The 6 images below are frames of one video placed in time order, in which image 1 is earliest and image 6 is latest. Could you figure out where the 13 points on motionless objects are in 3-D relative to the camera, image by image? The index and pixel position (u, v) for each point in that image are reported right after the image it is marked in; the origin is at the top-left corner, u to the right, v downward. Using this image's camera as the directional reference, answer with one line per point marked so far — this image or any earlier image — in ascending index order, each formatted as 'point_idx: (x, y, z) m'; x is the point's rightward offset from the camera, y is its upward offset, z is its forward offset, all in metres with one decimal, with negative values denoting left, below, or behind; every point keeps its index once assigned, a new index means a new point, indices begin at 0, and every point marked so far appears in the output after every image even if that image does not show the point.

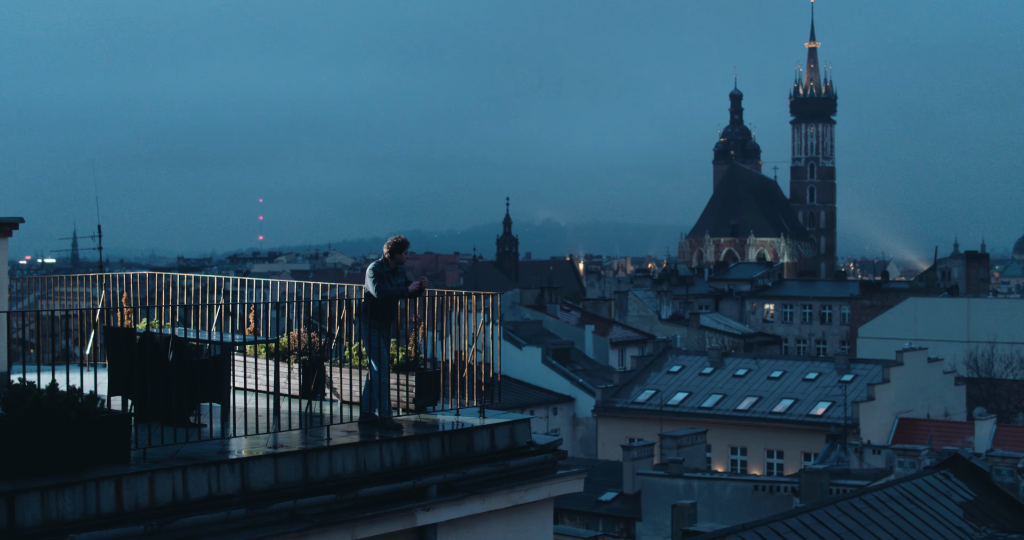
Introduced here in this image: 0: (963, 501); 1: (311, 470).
0: (+3.4, -1.8, +12.2) m
1: (-0.7, -0.7, +5.8) m
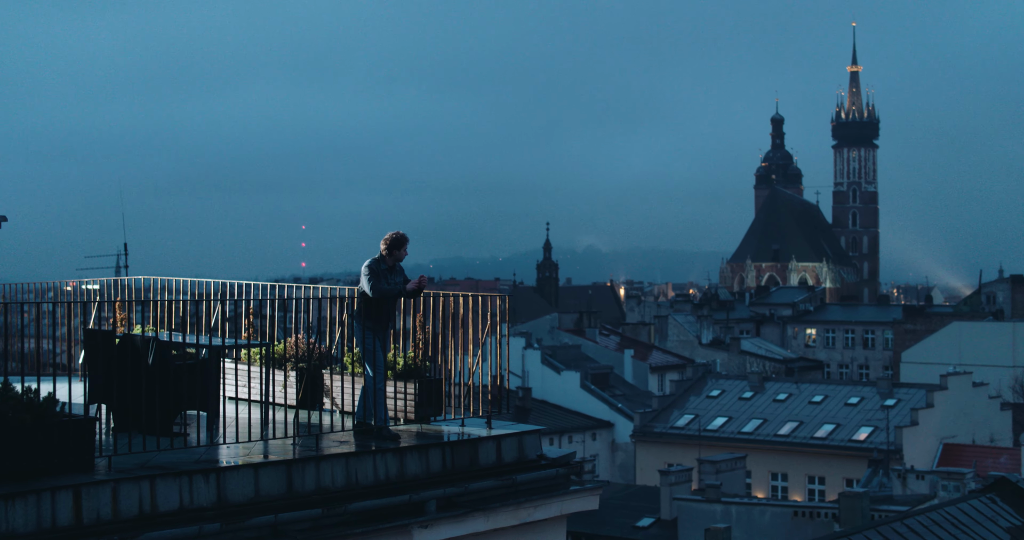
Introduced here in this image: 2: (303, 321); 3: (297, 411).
0: (+3.6, -1.8, +11.6) m
1: (-0.7, -0.7, +5.3) m
2: (-0.9, -0.2, +6.8) m
3: (-0.9, -0.6, +6.9) m
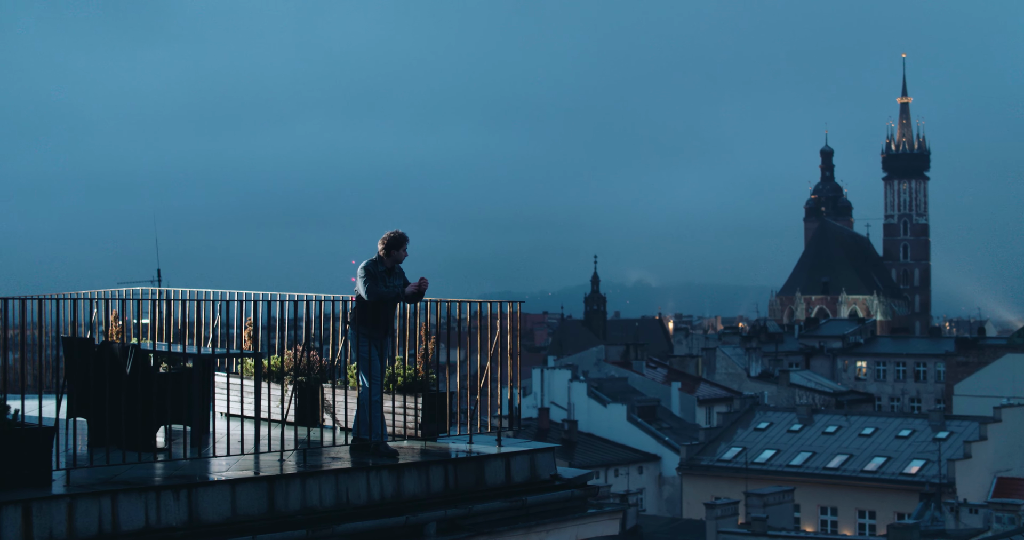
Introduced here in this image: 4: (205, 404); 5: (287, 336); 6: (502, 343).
0: (+3.8, -2.0, +11.0) m
1: (-0.7, -0.7, +4.8) m
2: (-0.8, -0.2, +6.4) m
3: (-0.9, -0.6, +6.4) m
4: (-1.1, -0.5, +5.8) m
5: (-0.9, -0.3, +6.5) m
6: (0.0, -0.3, +5.9) m
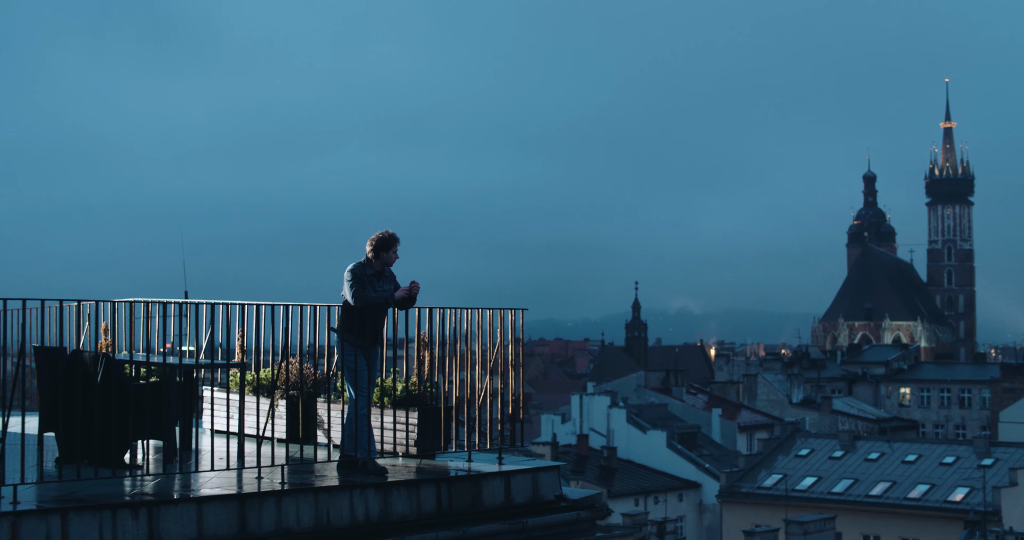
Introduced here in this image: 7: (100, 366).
0: (+4.0, -2.1, +10.4) m
1: (-0.7, -0.7, +4.5) m
2: (-0.8, -0.3, +6.0) m
3: (-0.8, -0.7, +6.0) m
4: (-1.1, -0.5, +5.4) m
5: (-0.9, -0.3, +6.1) m
6: (0.0, -0.3, +5.5) m
7: (-1.3, -0.3, +5.2) m
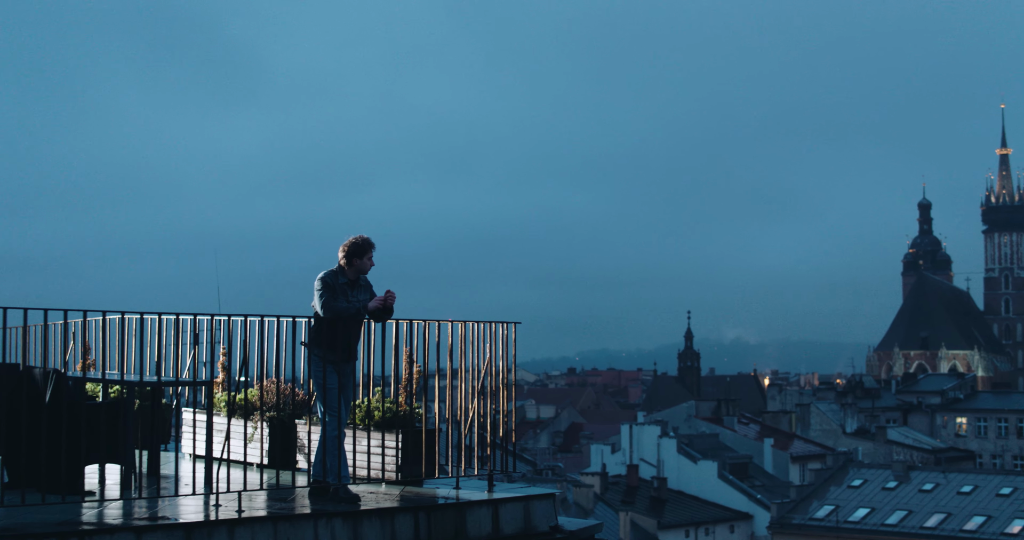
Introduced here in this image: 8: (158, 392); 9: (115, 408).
0: (+4.1, -2.2, +9.8) m
1: (-0.8, -0.7, +4.0) m
2: (-0.8, -0.3, +5.6) m
3: (-0.8, -0.7, +5.6) m
4: (-1.2, -0.5, +5.0) m
5: (-0.9, -0.3, +5.7) m
6: (0.0, -0.3, +5.1) m
7: (-1.4, -0.3, +4.8) m
8: (-1.1, -0.4, +5.1) m
9: (-1.2, -0.4, +4.7) m
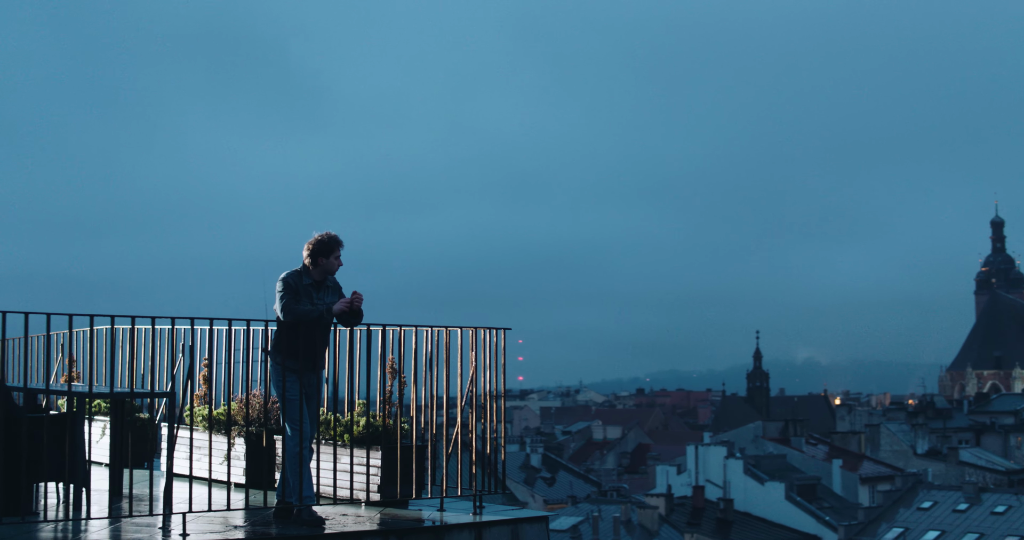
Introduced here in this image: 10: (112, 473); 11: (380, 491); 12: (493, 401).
0: (+4.3, -2.2, +9.2) m
1: (-0.9, -0.7, +3.6) m
2: (-0.8, -0.3, +5.2) m
3: (-0.9, -0.7, +5.2) m
4: (-1.2, -0.5, +4.6) m
5: (-0.9, -0.4, +5.3) m
6: (-0.1, -0.3, +4.7) m
7: (-1.4, -0.3, +4.4) m
8: (-1.2, -0.4, +4.7) m
9: (-1.2, -0.4, +4.3) m
10: (-1.2, -0.6, +4.8) m
11: (-0.4, -0.6, +4.6) m
12: (-0.1, -0.3, +4.6) m
